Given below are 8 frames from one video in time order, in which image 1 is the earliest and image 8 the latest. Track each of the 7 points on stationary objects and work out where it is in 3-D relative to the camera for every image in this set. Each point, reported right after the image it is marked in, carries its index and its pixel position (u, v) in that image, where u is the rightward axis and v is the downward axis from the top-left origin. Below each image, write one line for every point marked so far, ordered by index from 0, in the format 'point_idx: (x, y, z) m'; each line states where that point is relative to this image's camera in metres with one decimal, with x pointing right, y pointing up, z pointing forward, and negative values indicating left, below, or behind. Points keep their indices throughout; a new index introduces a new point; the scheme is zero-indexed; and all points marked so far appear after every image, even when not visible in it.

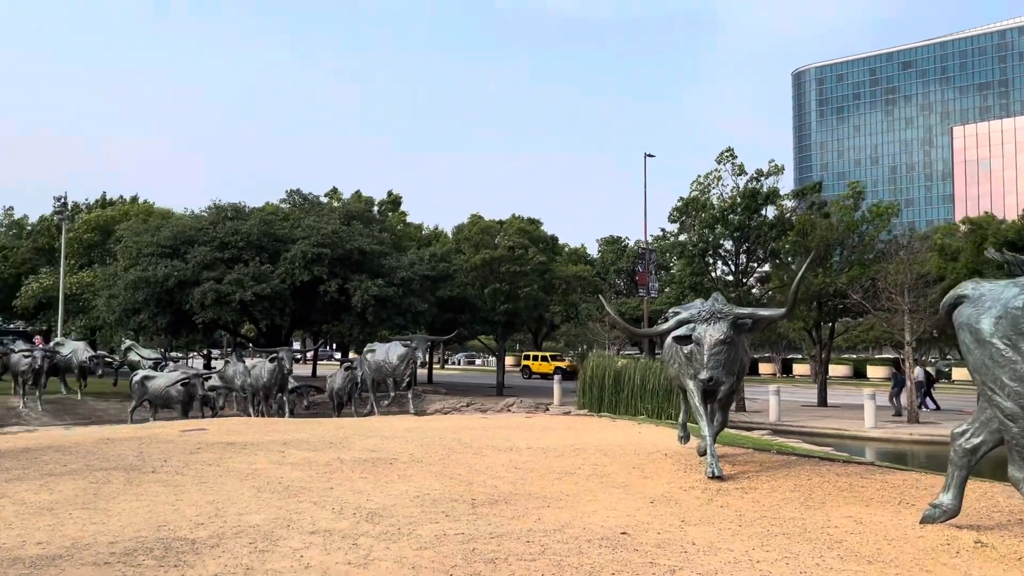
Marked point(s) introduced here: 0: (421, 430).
0: (-1.1, -1.8, +10.7) m
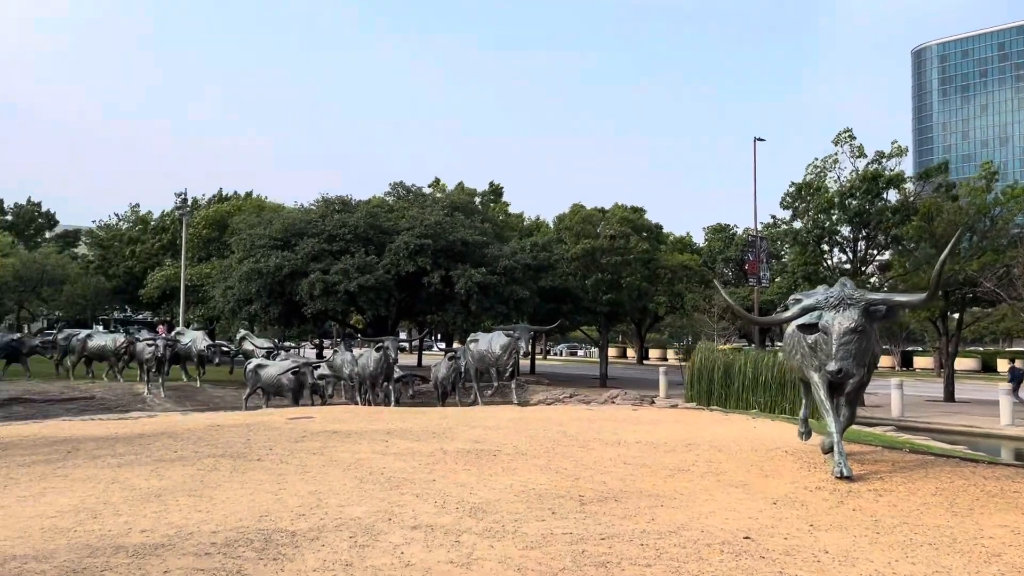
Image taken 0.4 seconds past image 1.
0: (+0.2, -1.6, +10.4) m
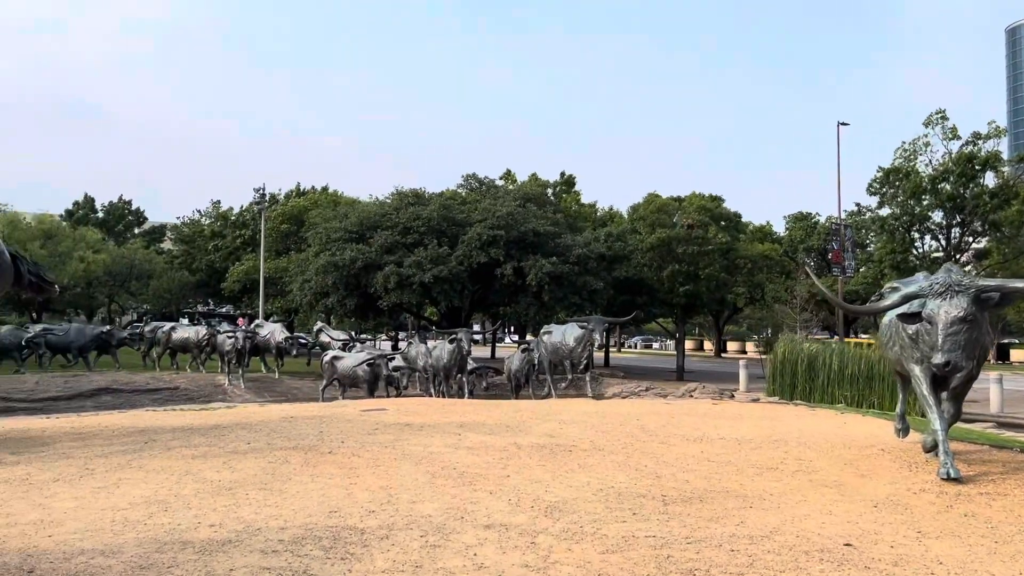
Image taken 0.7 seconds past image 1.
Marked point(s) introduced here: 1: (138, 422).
0: (+1.1, -1.5, +10.1) m
1: (-3.8, -1.4, +8.6) m
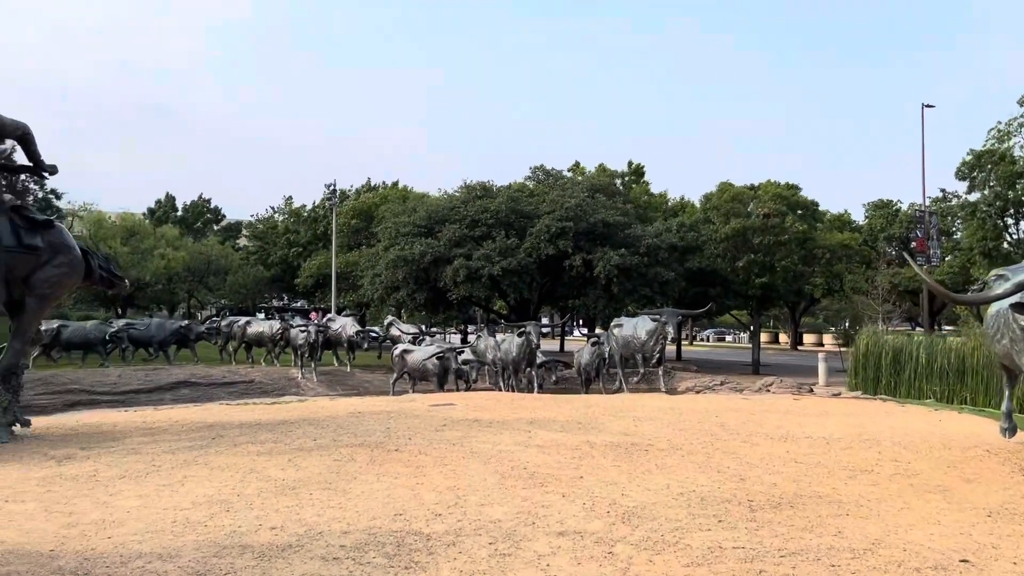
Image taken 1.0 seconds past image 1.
0: (+1.9, -1.4, +9.7) m
1: (-3.1, -1.3, +8.6) m
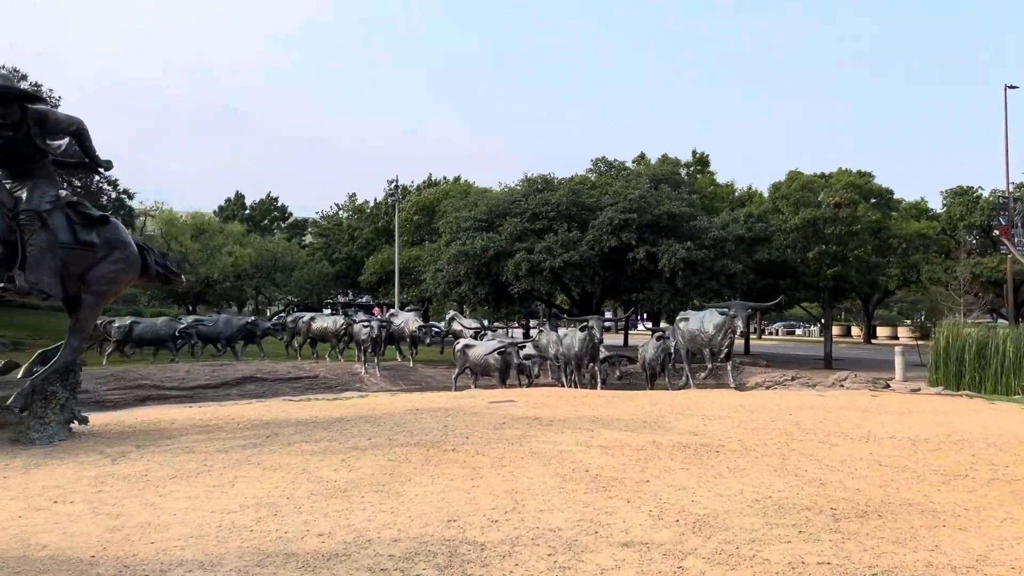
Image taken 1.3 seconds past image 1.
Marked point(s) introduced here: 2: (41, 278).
0: (+2.6, -1.3, +9.2) m
1: (-2.5, -1.3, +8.5) m
2: (-3.5, +0.1, +6.3) m
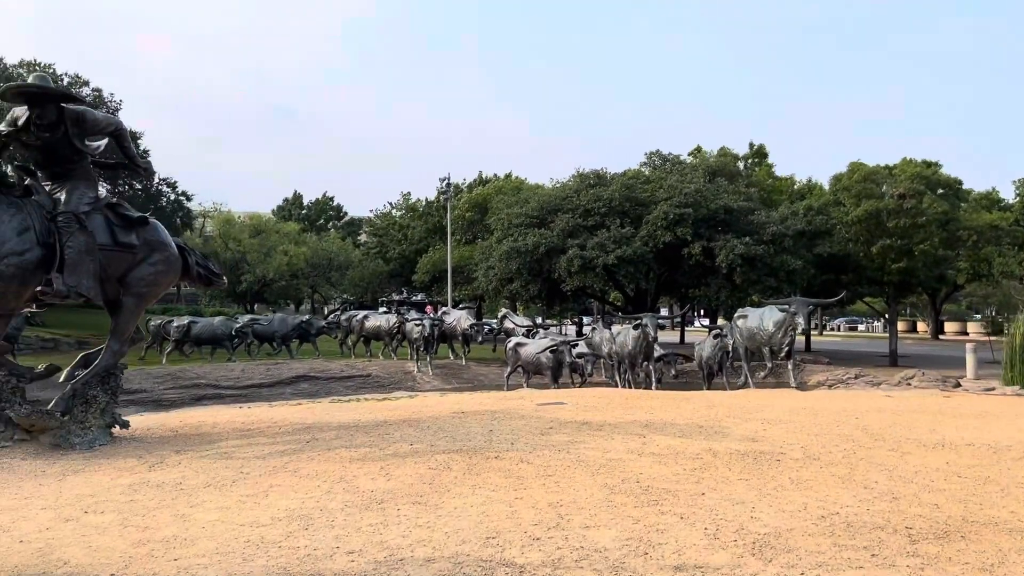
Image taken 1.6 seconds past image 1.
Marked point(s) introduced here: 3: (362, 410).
0: (+3.1, -1.3, +8.7) m
1: (-2.0, -1.3, +8.4) m
2: (-3.2, +0.1, +6.2) m
3: (-1.6, -1.3, +9.1) m
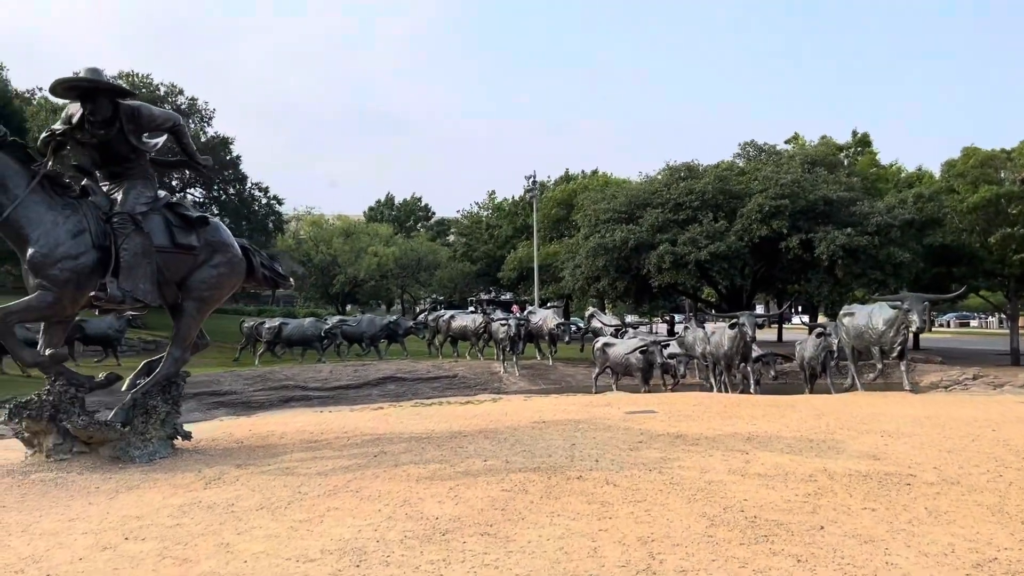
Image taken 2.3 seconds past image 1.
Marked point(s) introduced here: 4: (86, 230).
0: (+3.9, -1.2, +7.7) m
1: (-1.2, -1.3, +7.9) m
2: (-2.6, 0.0, +5.9) m
3: (-0.8, -1.3, +8.6) m
4: (-2.9, +0.4, +5.8) m
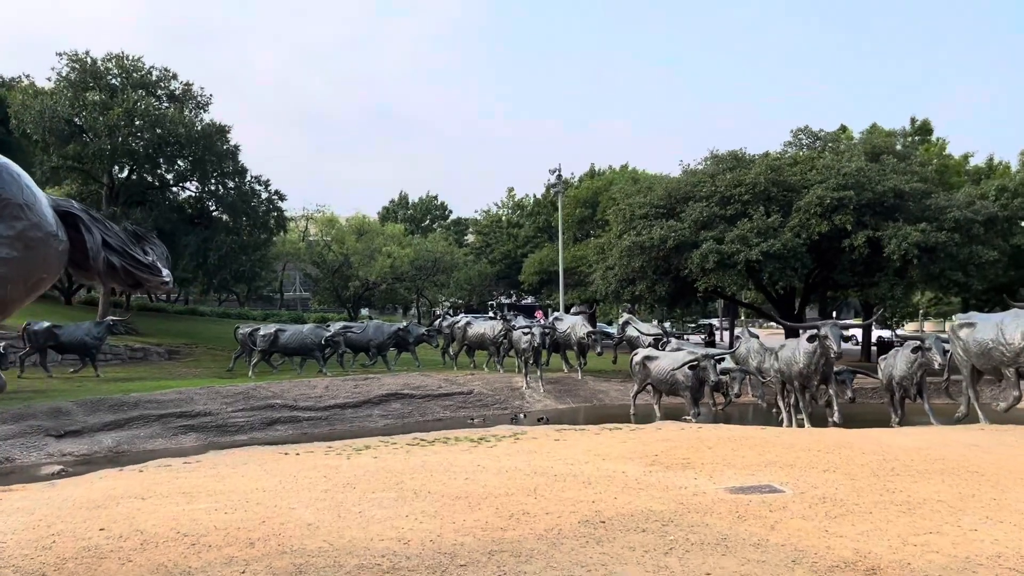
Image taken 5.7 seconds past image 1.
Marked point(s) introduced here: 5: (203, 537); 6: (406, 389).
0: (+4.1, -1.2, +4.5) m
1: (-1.0, -1.3, +4.8) m
2: (-2.5, 0.0, +2.8) m
3: (-0.5, -1.3, +5.4) m
4: (-2.8, +0.4, +2.7) m
5: (-1.5, -1.3, +4.3) m
6: (-2.4, -2.3, +18.8) m
